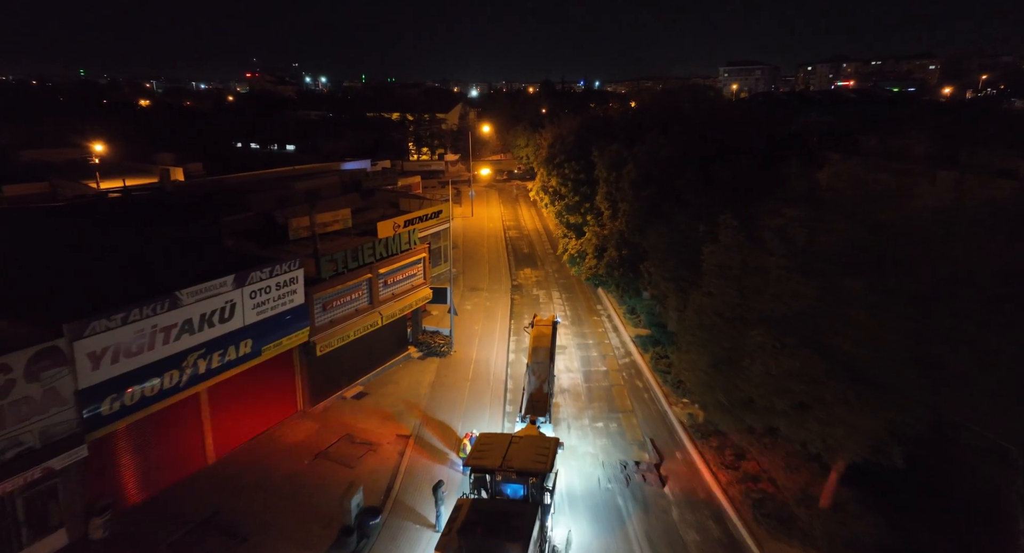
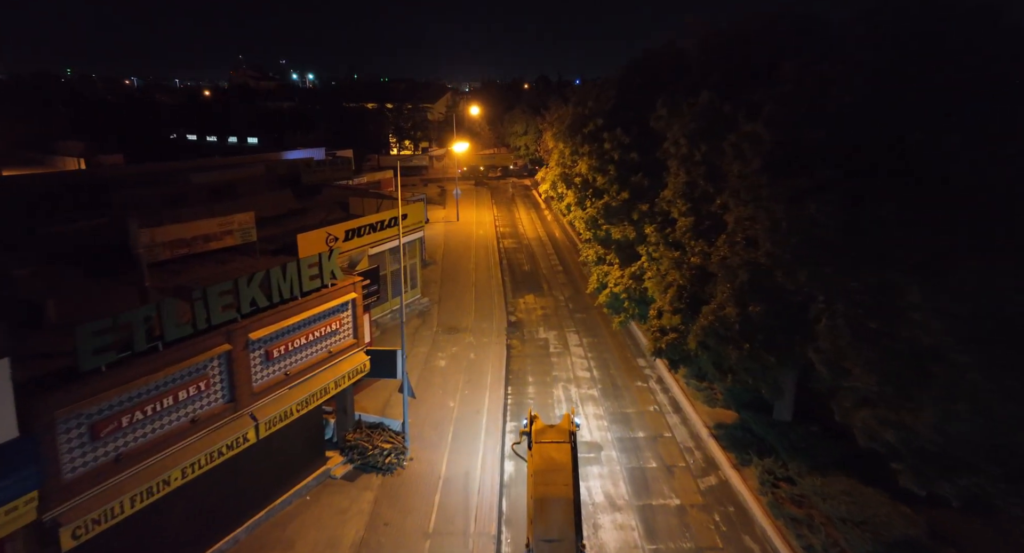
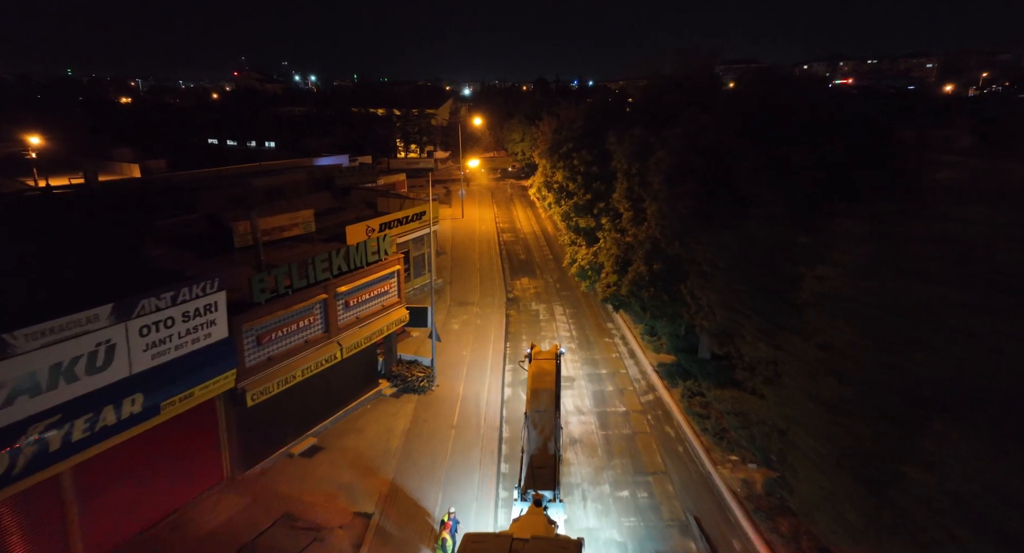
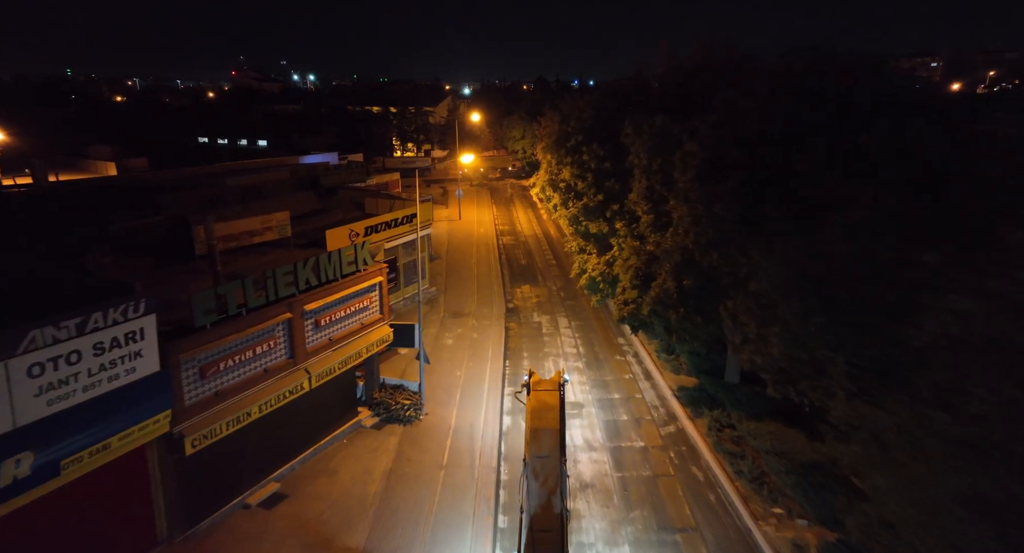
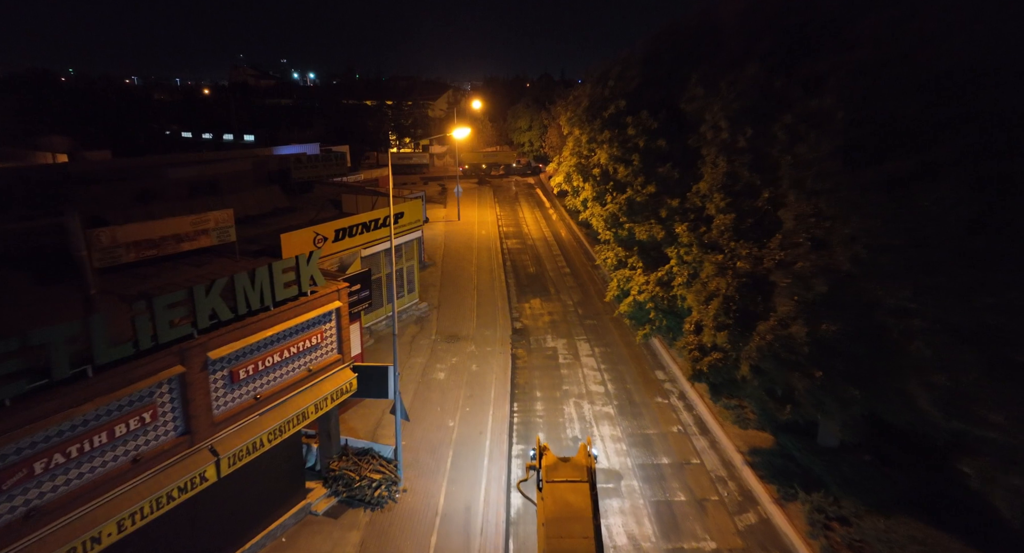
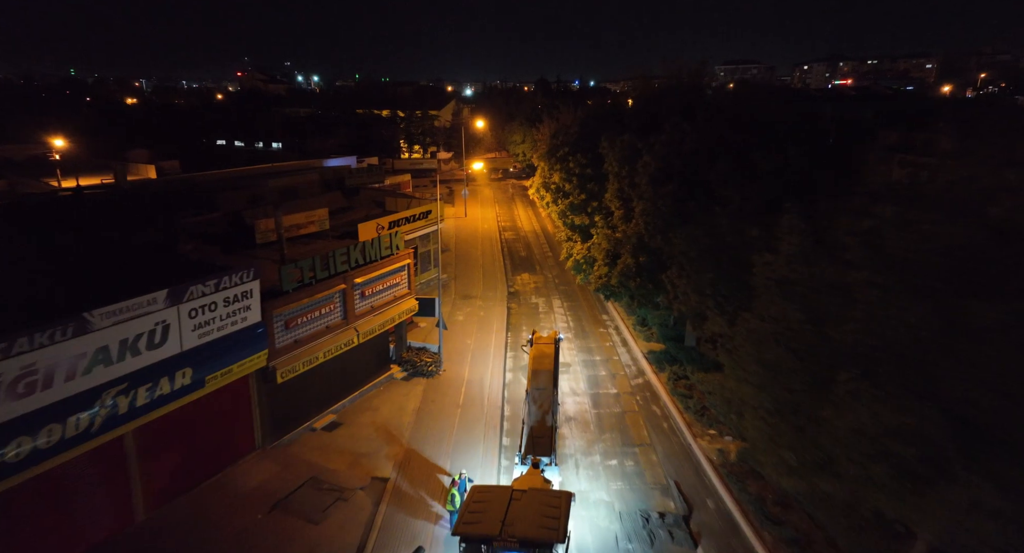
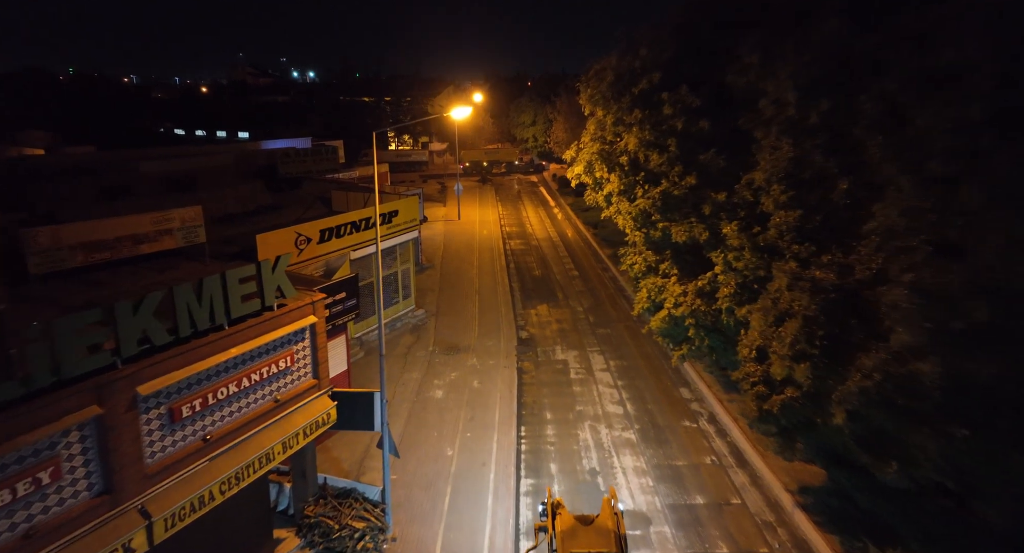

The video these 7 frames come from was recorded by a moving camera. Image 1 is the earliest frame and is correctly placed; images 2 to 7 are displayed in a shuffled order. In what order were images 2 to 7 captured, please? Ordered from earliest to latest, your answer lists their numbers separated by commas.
6, 3, 4, 2, 5, 7
